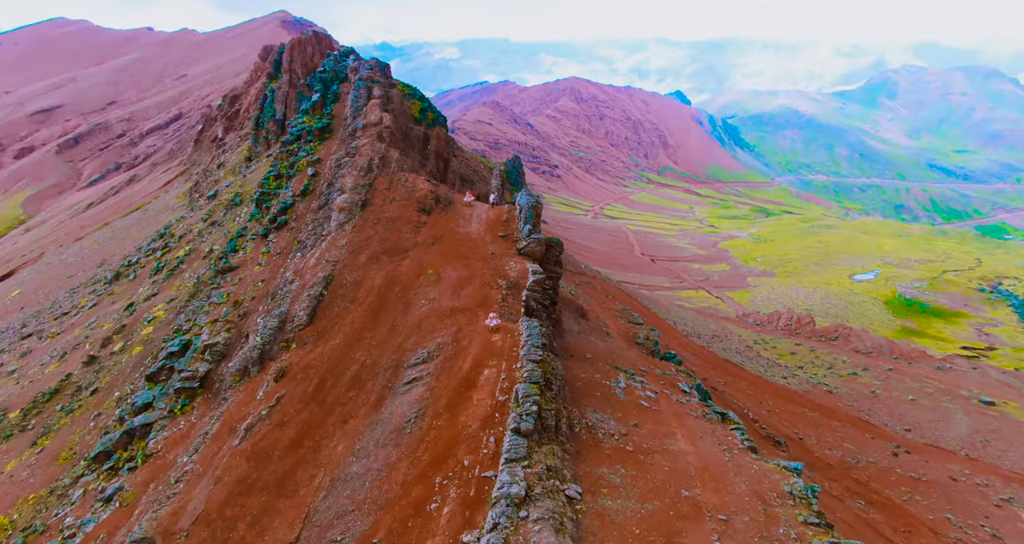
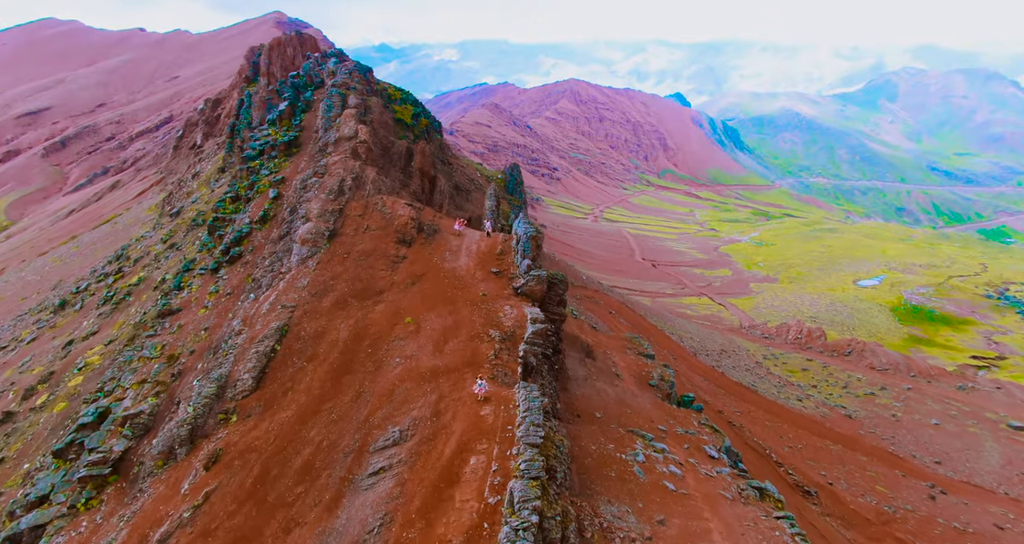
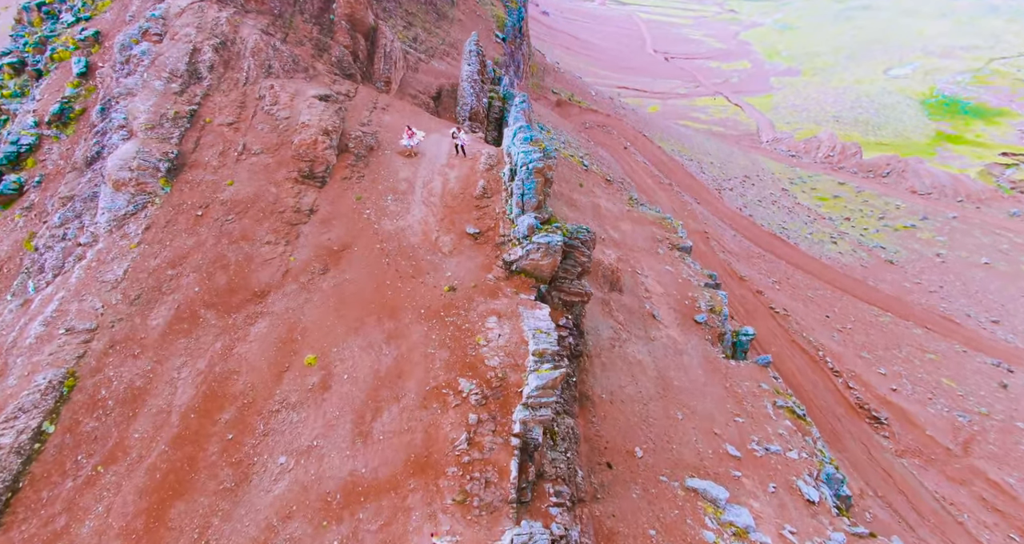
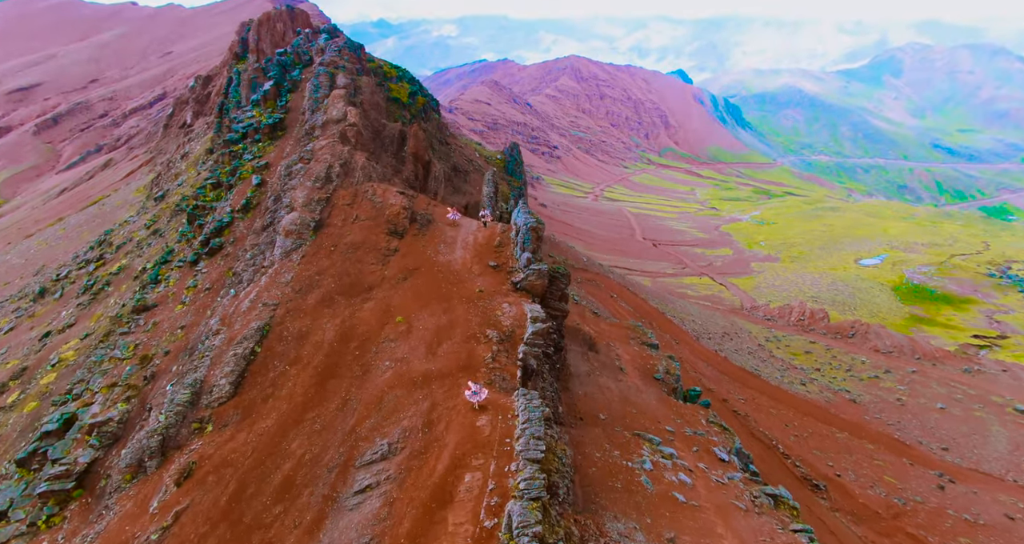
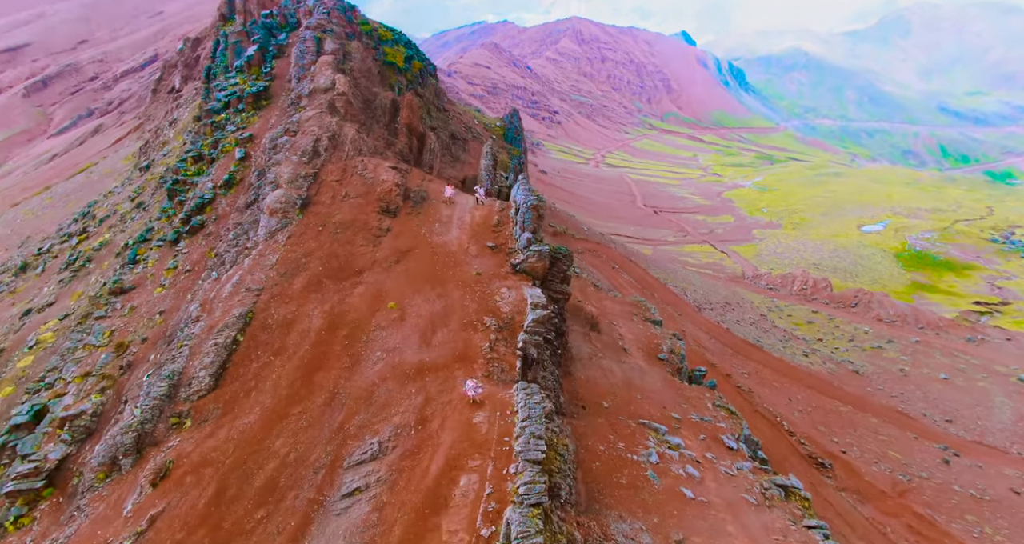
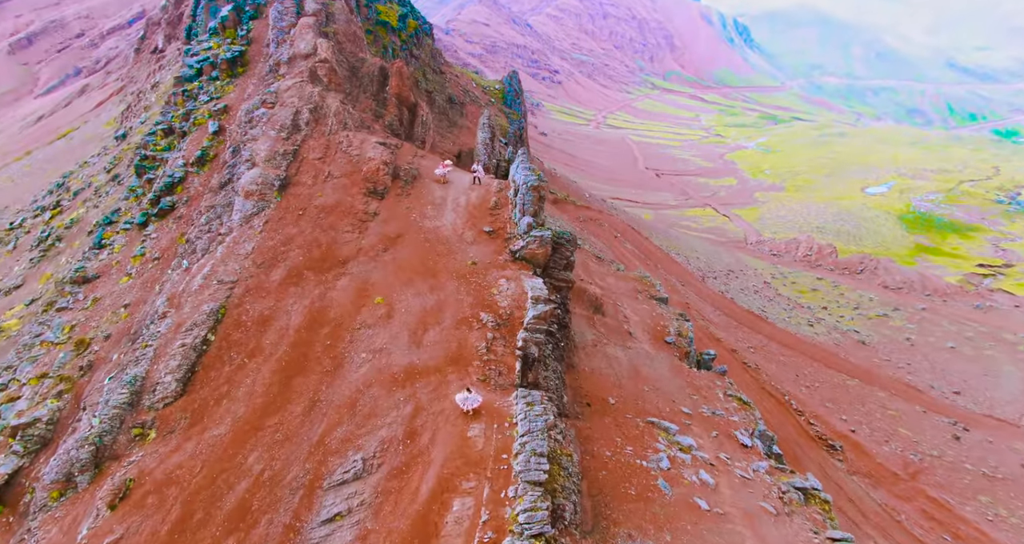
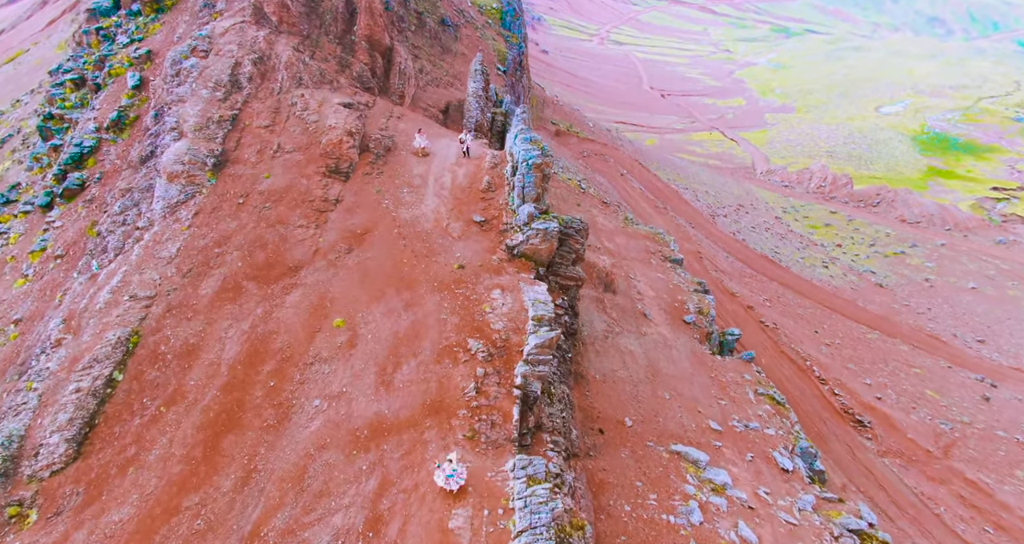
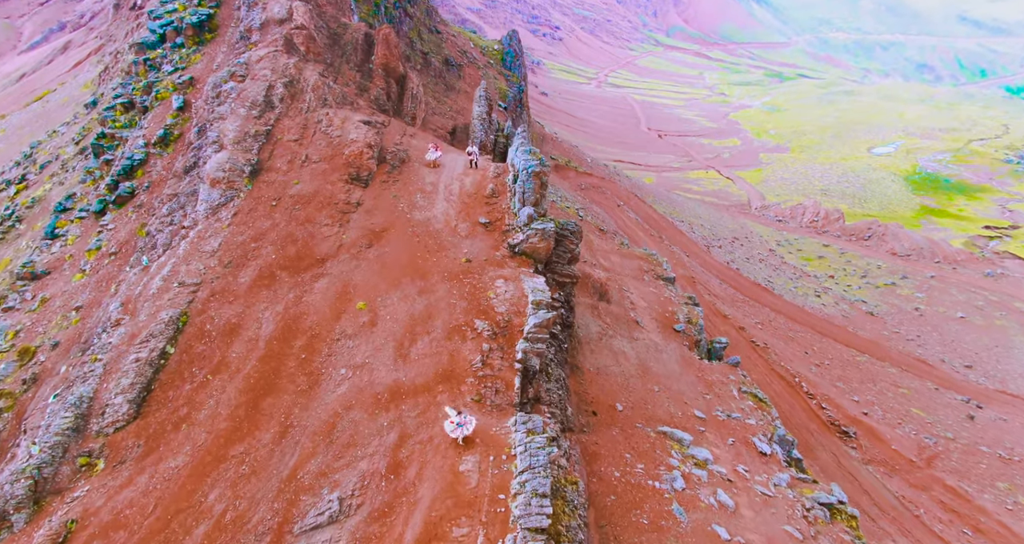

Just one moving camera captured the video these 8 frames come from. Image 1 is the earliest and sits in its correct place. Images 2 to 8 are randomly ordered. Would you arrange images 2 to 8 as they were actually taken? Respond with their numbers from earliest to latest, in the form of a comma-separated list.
2, 4, 5, 6, 8, 7, 3
